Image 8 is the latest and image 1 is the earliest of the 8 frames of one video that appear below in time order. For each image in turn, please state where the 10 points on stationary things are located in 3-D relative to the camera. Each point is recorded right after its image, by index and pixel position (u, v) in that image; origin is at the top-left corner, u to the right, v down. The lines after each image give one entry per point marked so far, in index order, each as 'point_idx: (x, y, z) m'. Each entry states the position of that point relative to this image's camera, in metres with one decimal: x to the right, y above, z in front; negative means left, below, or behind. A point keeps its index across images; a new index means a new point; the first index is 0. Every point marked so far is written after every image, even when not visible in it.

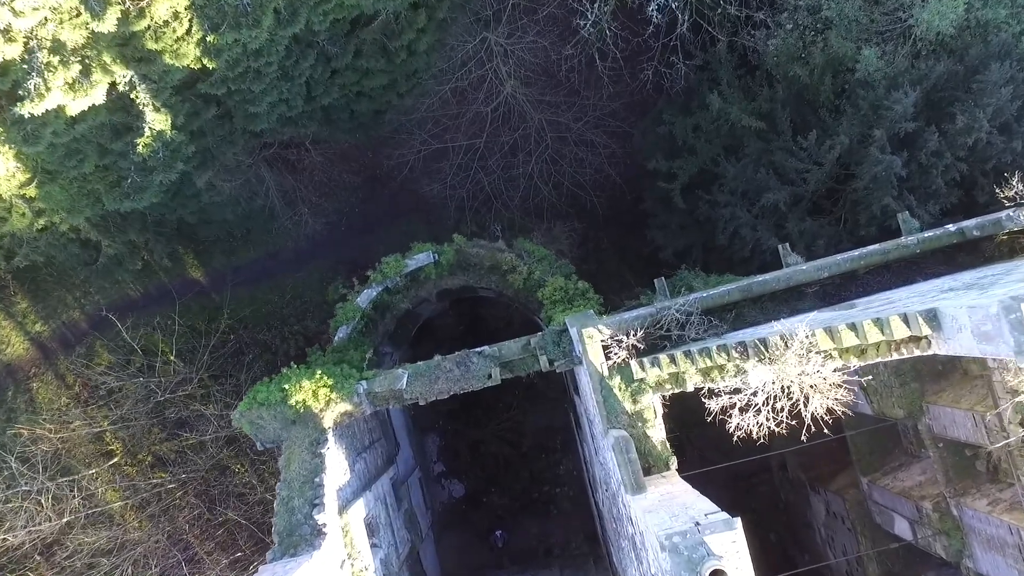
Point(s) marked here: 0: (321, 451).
0: (-1.9, -1.7, +7.3) m
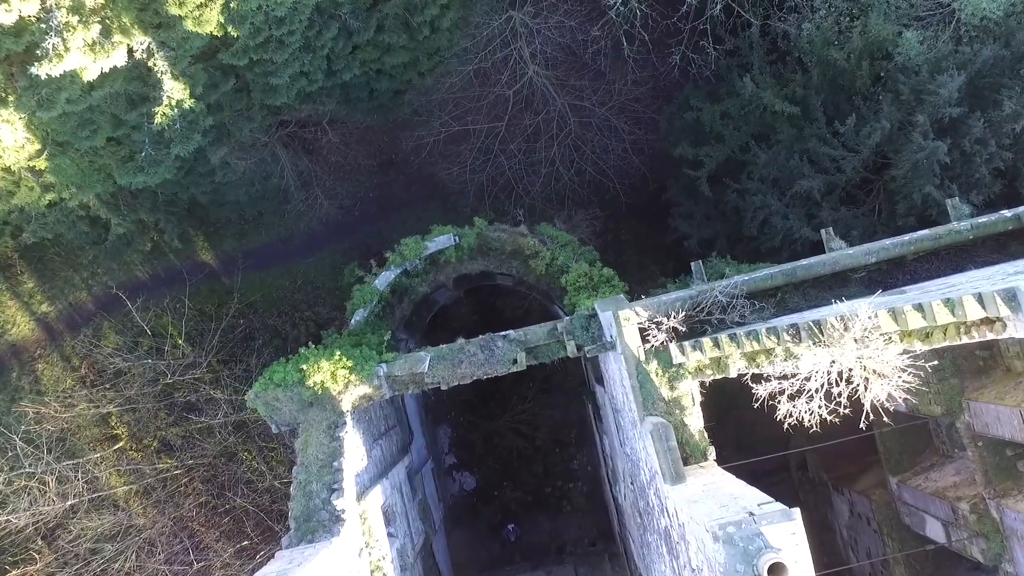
0: (-1.7, -1.4, +7.1) m
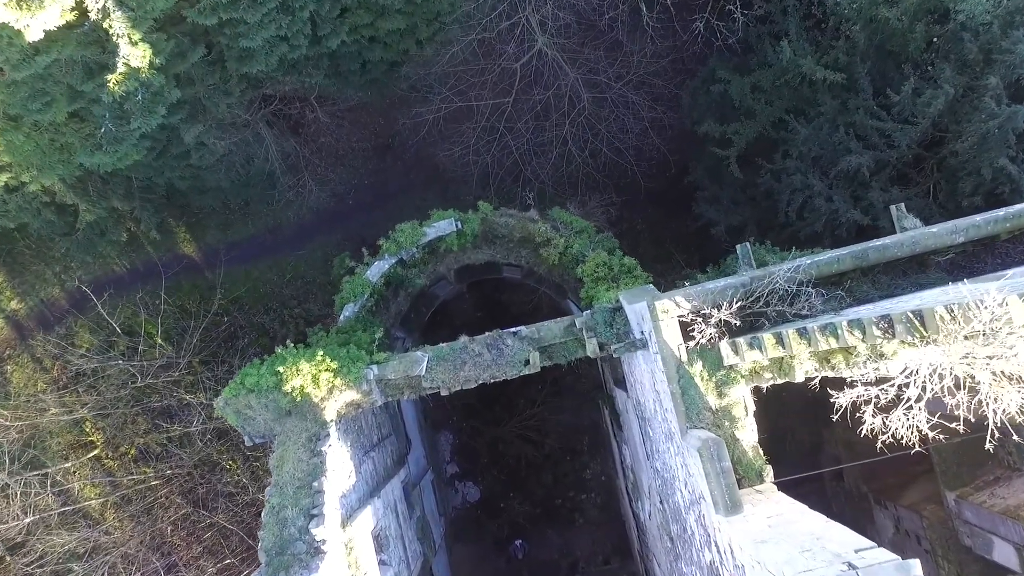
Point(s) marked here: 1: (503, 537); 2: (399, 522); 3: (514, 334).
0: (-1.6, -1.3, +6.0) m
1: (-0.1, -4.1, +11.8) m
2: (-1.2, -2.5, +7.7) m
3: (0.0, -0.4, +6.5) m
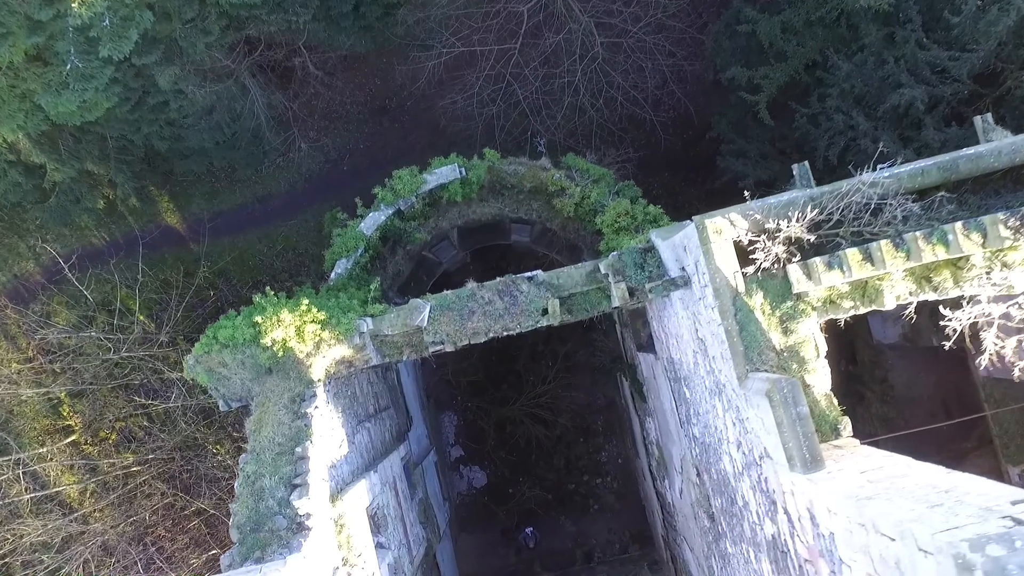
0: (-1.4, -0.9, +5.1) m
1: (0.0, -3.6, +10.9) m
2: (-1.1, -2.0, +6.8) m
3: (+0.1, +0.1, +5.6) m
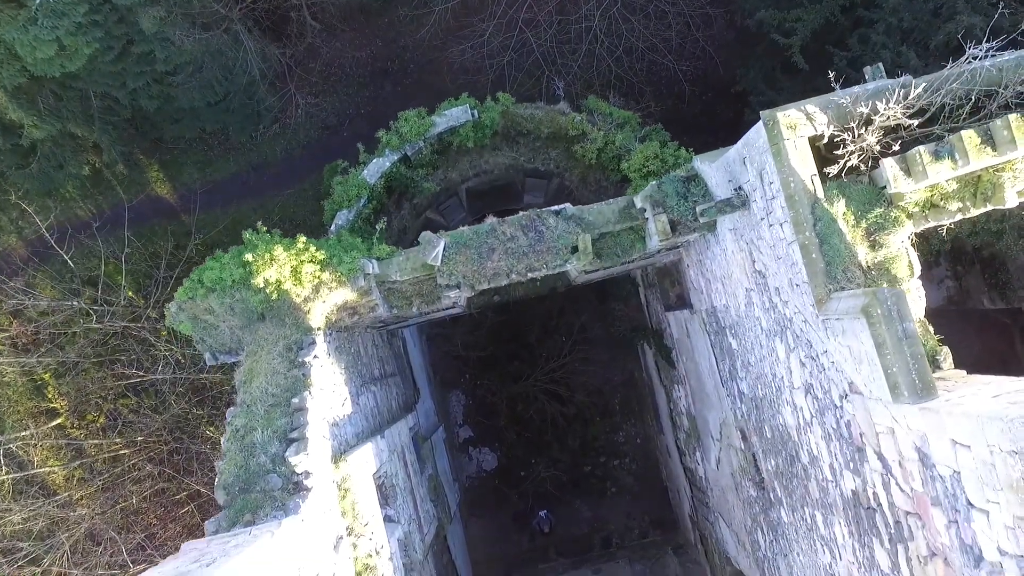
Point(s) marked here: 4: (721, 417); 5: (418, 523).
0: (-1.3, -0.4, +4.5) m
1: (+0.2, -3.1, +10.2) m
2: (-0.9, -1.6, +6.2) m
3: (+0.3, +0.5, +5.0) m
4: (+1.7, -1.1, +6.0) m
5: (-0.8, -2.0, +6.1) m
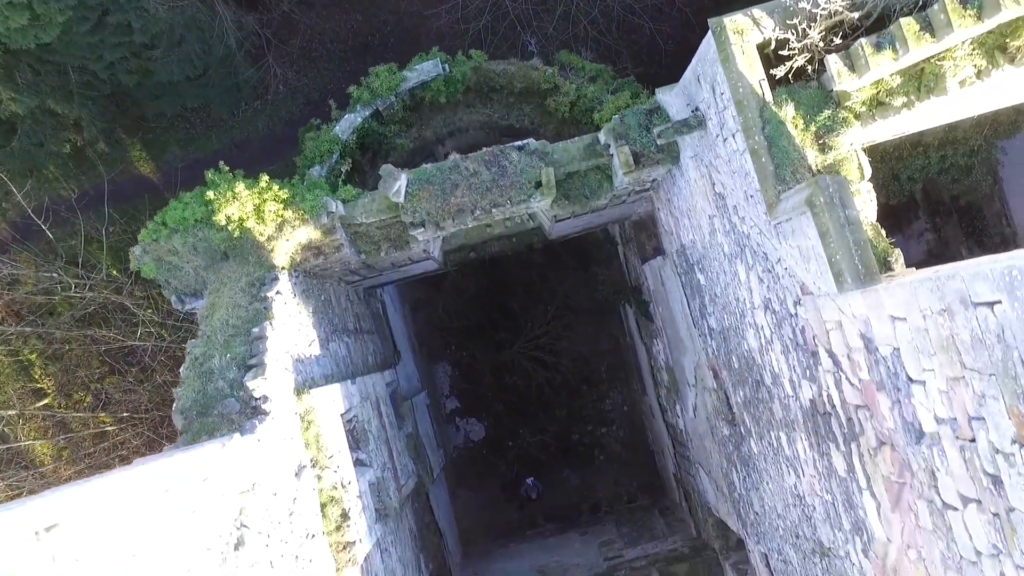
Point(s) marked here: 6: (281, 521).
0: (-1.5, 0.0, +4.4) m
1: (0.0, -2.7, +10.2) m
2: (-1.1, -1.2, +6.2) m
3: (0.0, +1.0, +5.0) m
4: (+1.5, -0.6, +6.0) m
5: (-1.0, -1.5, +6.1) m
6: (-1.2, -1.2, +3.7) m
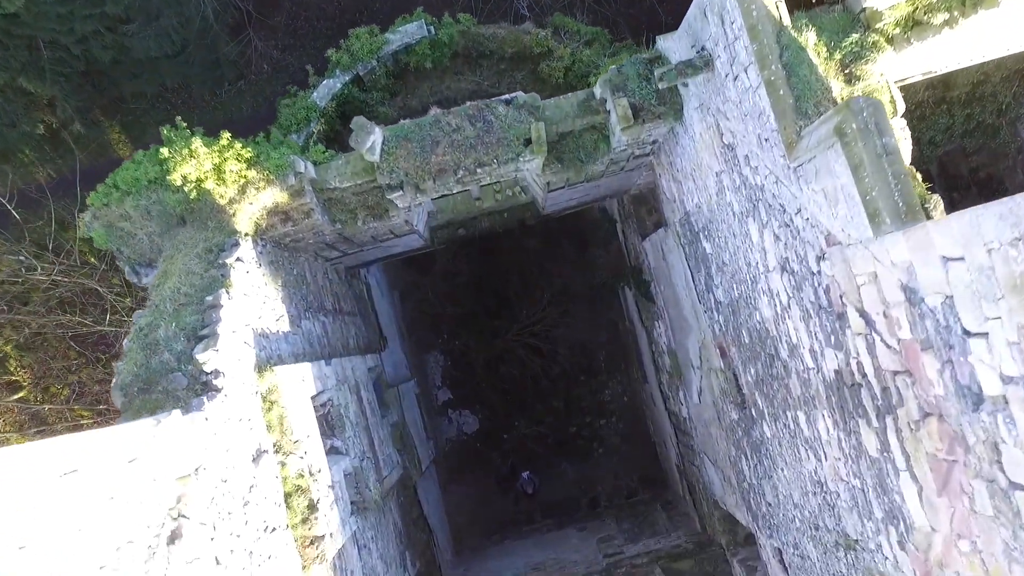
0: (-1.6, +0.2, +4.0) m
1: (-0.1, -2.5, +9.8) m
2: (-1.2, -1.0, +5.7) m
3: (0.0, +1.1, +4.5) m
4: (+1.4, -0.4, +5.5) m
5: (-1.1, -1.4, +5.6) m
6: (-1.2, -1.0, +3.2) m
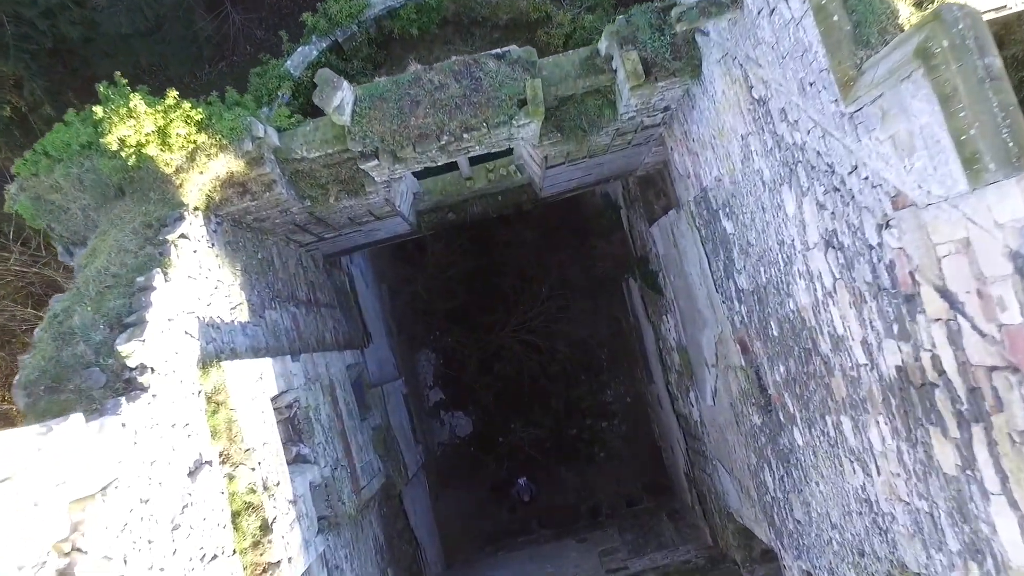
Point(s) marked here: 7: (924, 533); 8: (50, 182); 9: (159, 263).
0: (-1.6, +0.2, +3.4) m
1: (-0.1, -2.4, +9.2) m
2: (-1.2, -0.9, +5.1) m
3: (-0.1, +1.2, +3.9) m
4: (+1.4, -0.3, +4.9) m
5: (-1.1, -1.3, +5.0) m
6: (-1.3, -0.9, +2.6) m
7: (+1.5, -0.9, +2.7) m
8: (-2.4, +0.5, +3.8) m
9: (-1.6, +0.1, +3.3) m
